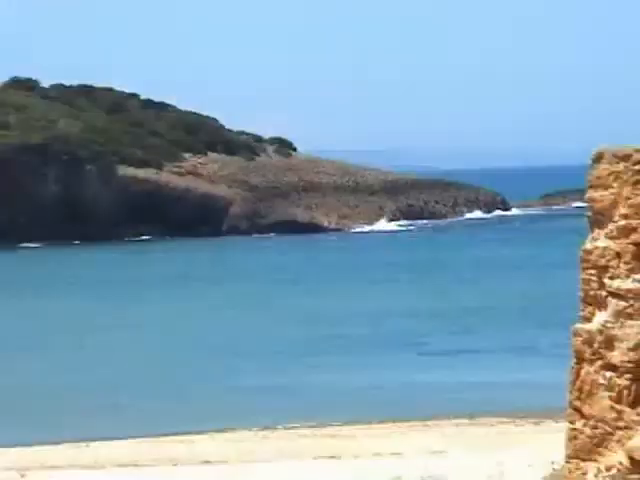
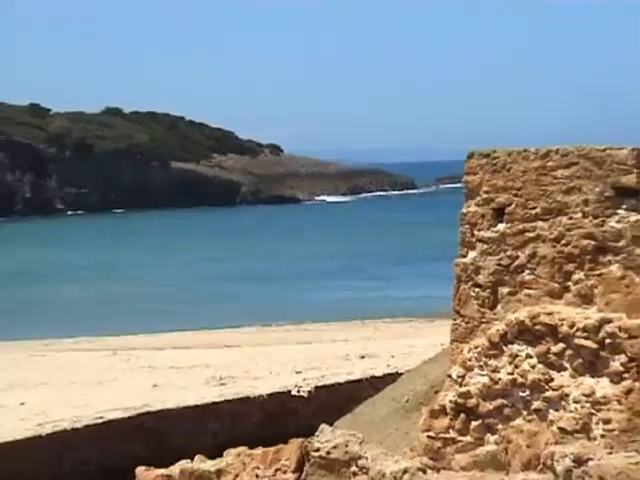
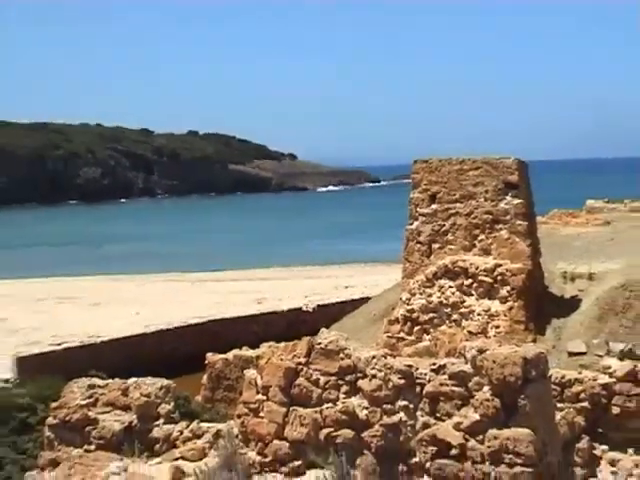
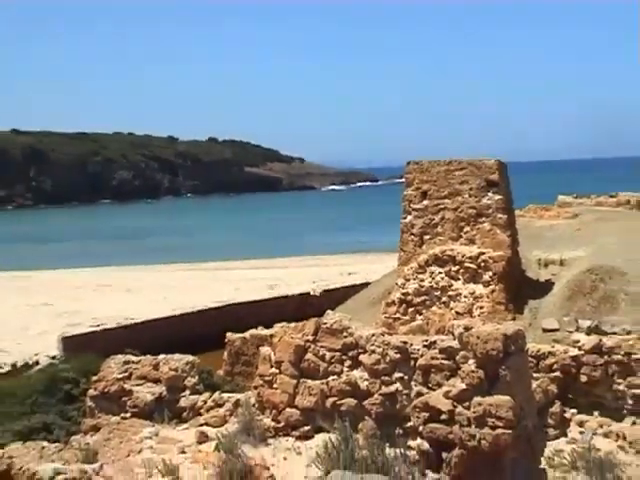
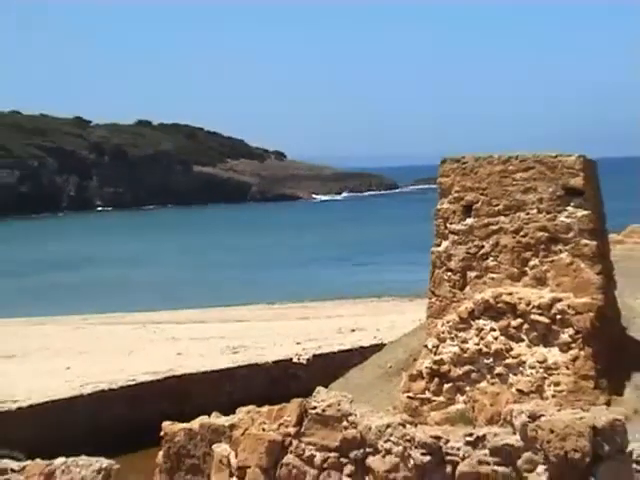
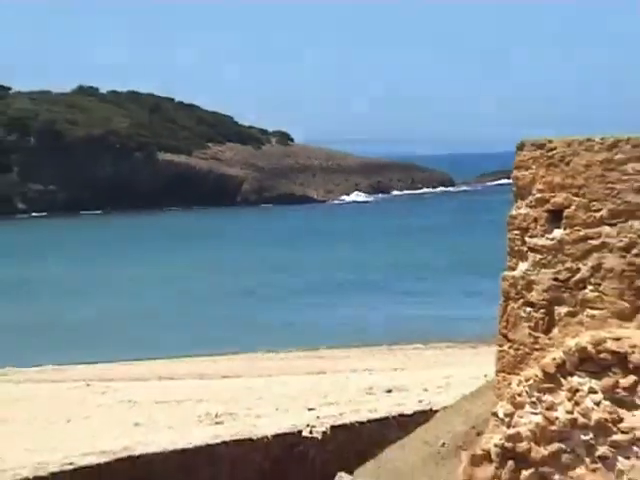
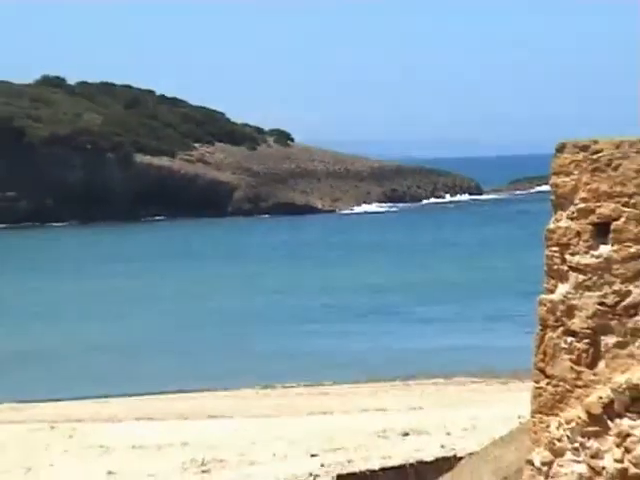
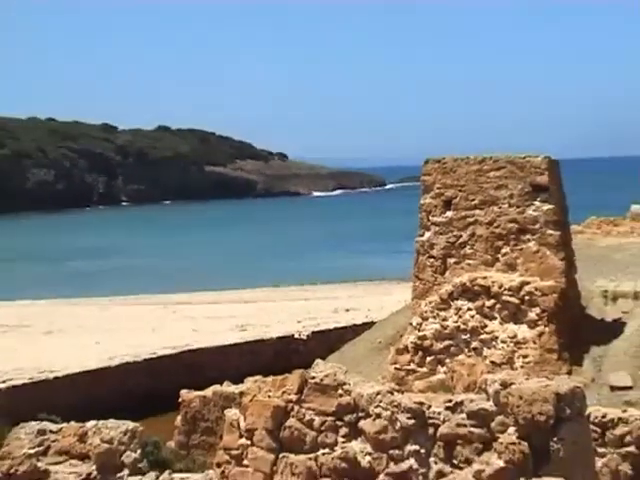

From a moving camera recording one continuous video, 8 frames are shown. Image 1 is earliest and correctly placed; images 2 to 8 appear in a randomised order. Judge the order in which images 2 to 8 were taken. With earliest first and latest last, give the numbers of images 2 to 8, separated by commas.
7, 6, 2, 5, 8, 3, 4
